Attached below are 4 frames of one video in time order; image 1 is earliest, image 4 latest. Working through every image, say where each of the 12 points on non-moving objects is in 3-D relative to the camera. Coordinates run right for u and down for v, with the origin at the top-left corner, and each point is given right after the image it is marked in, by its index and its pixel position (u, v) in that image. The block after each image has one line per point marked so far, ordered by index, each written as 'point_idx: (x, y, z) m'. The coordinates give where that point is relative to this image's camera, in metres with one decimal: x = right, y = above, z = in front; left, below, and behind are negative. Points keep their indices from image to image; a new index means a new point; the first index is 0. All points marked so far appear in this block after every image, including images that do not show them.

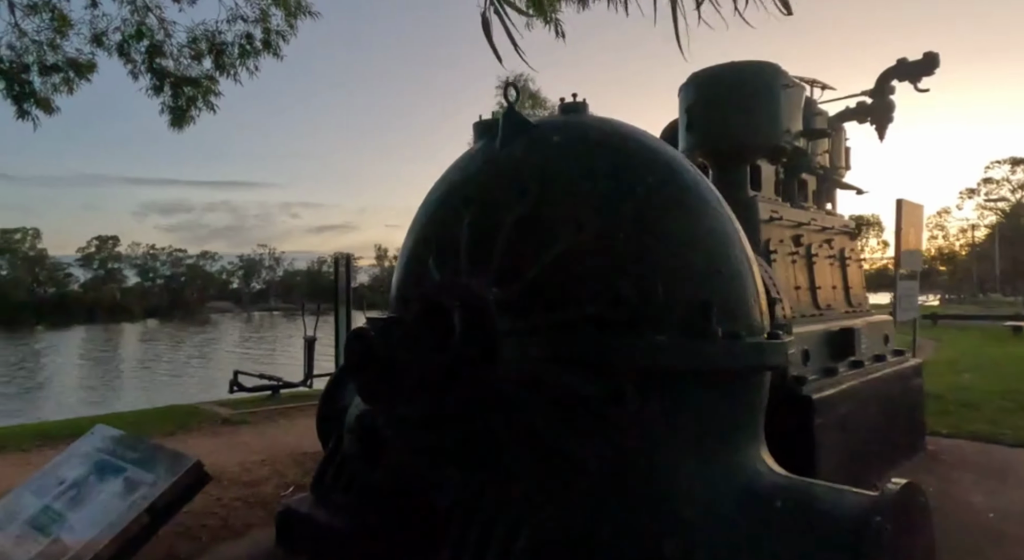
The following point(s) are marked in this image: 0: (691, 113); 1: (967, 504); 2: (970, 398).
0: (+1.6, +1.5, +5.8) m
1: (+3.6, -1.8, +5.2) m
2: (+6.8, -1.7, +9.6) m
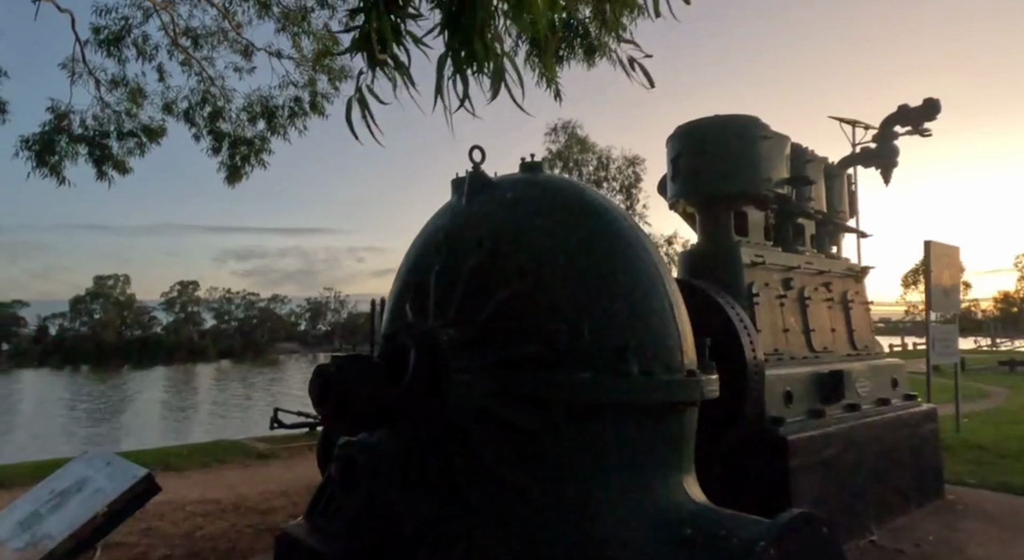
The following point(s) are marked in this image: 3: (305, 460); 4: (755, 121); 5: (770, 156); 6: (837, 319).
0: (+1.5, +1.1, +6.1) m
1: (+3.6, -2.1, +5.1) m
2: (+7.1, -2.4, +9.2) m
3: (-2.7, -2.3, +8.4) m
4: (+2.2, +1.4, +5.8) m
5: (+2.3, +1.1, +5.8) m
6: (+3.2, -0.4, +6.5) m
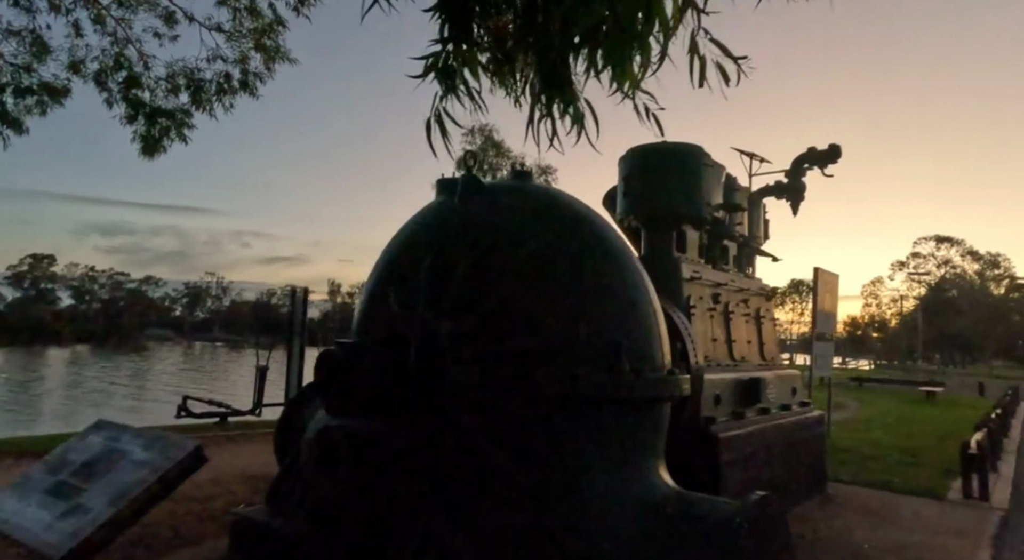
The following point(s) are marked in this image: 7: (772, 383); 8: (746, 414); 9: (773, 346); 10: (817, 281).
0: (+1.2, +1.0, +6.5) m
1: (+3.1, -2.3, +5.9) m
2: (+5.9, -2.8, +10.5) m
3: (-3.6, -2.1, +8.2) m
4: (+1.9, +1.3, +6.4) m
5: (+2.0, +1.0, +6.5) m
6: (+2.7, -0.6, +7.2) m
7: (+2.8, -1.1, +6.9) m
8: (+2.2, -1.3, +6.2) m
9: (+3.1, -0.8, +7.7) m
10: (+5.0, 0.0, +10.7) m
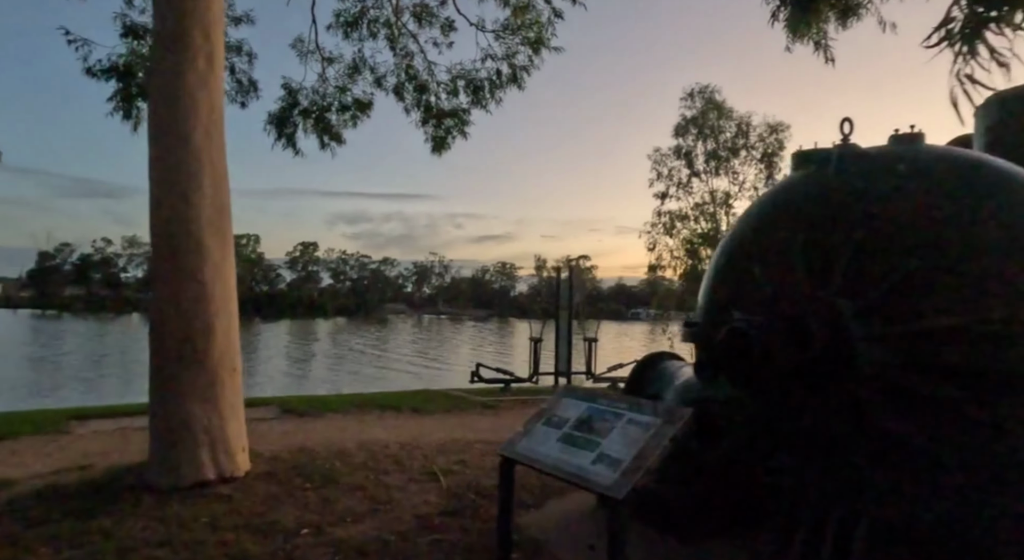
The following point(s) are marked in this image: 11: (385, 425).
0: (+4.2, +1.3, +5.8) m
1: (+5.9, -2.0, +4.8) m
2: (+10.0, -2.2, +8.2) m
3: (+0.3, -1.9, +9.0) m
4: (+4.8, +1.6, +5.5) m
5: (+4.9, +1.3, +5.5) m
6: (+5.9, -0.2, +6.1) m
7: (+5.9, -0.7, +5.7) m
8: (+5.1, -1.0, +5.2) m
9: (+6.4, -0.4, +6.3) m
10: (+9.2, +0.6, +8.6) m
11: (-1.5, -1.8, +7.9) m
